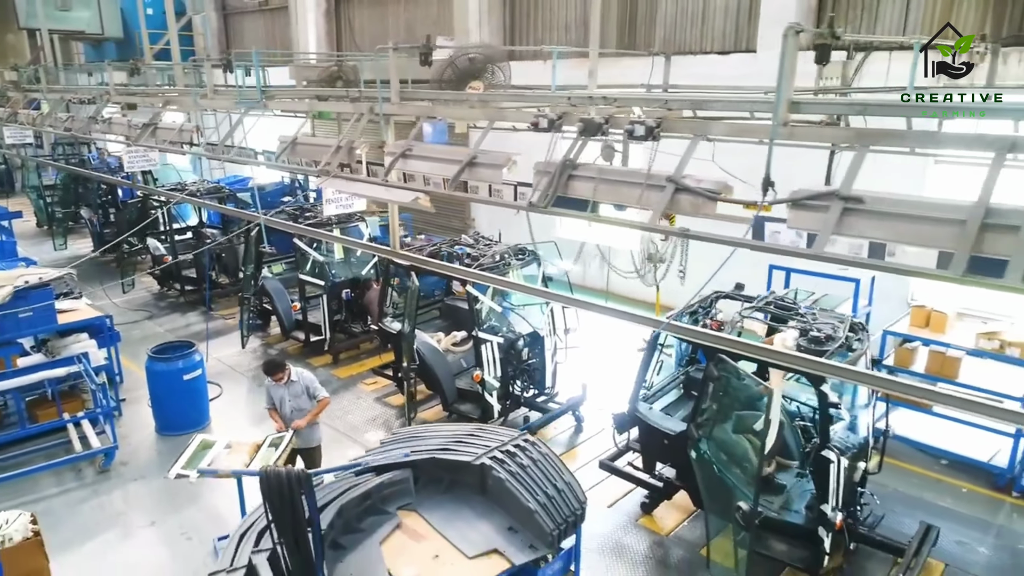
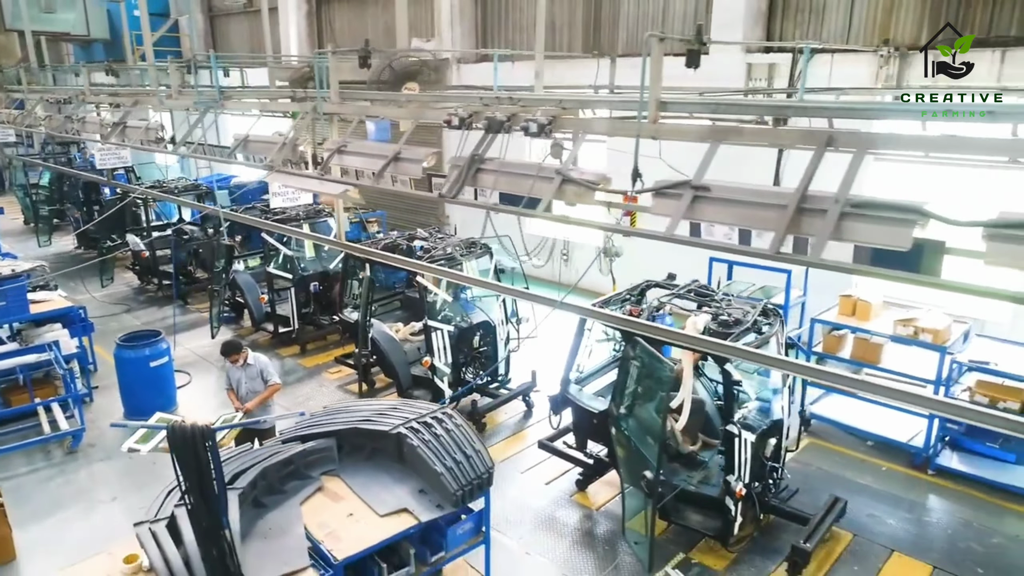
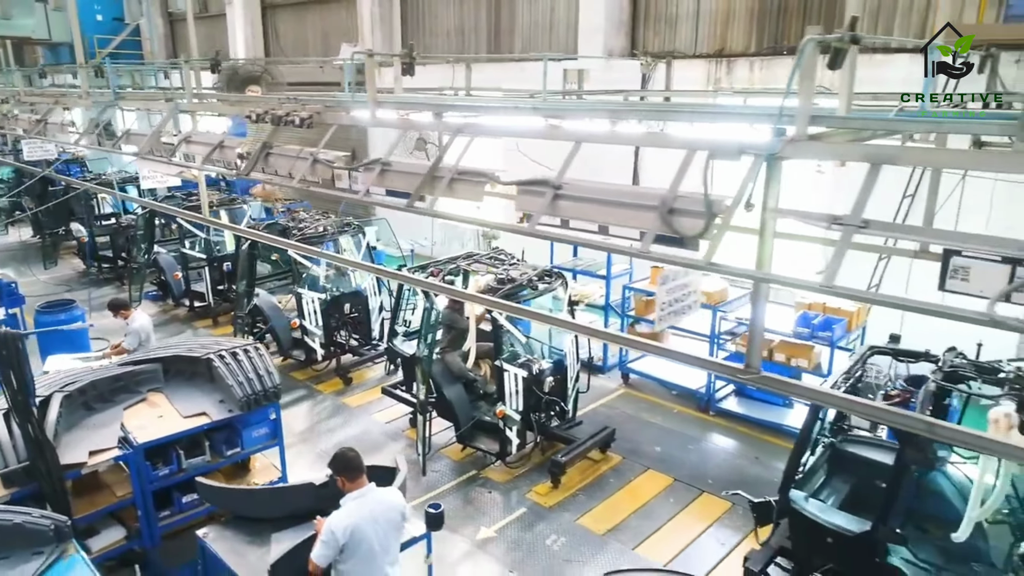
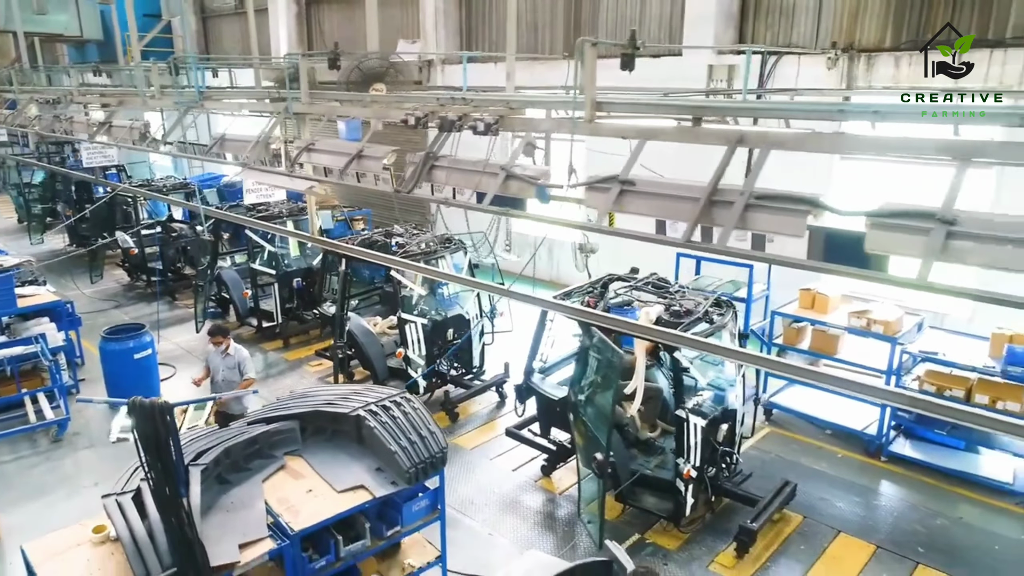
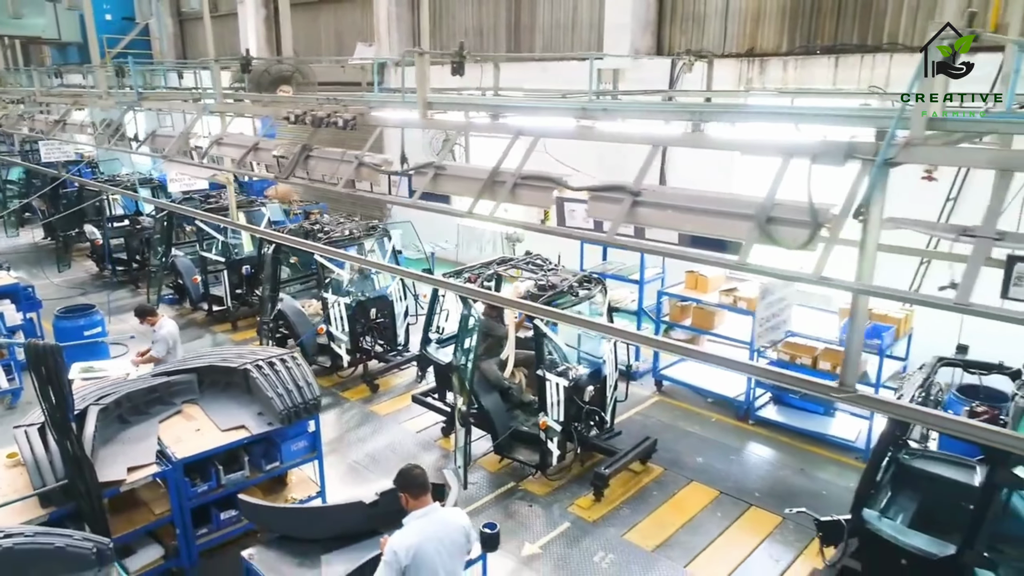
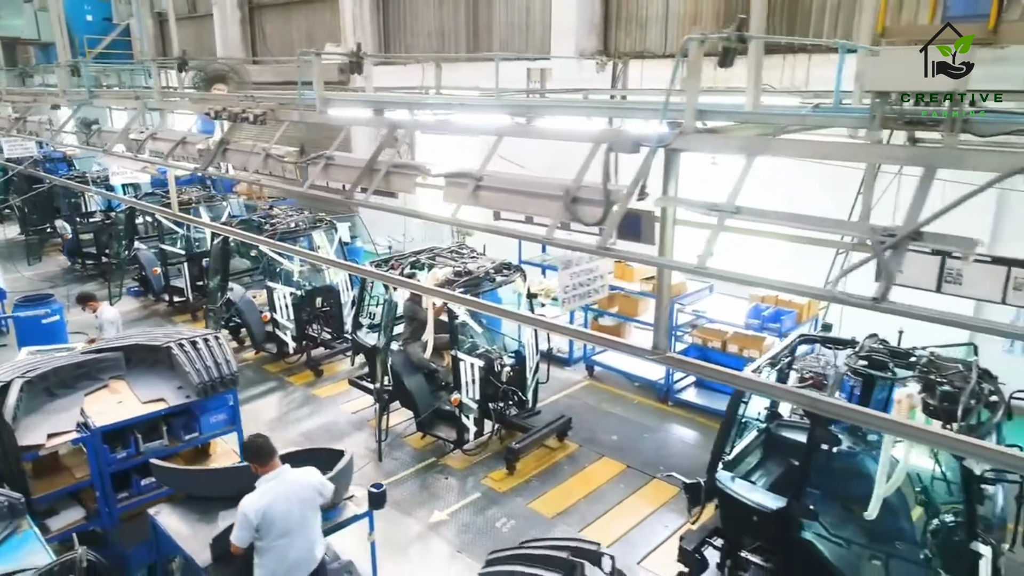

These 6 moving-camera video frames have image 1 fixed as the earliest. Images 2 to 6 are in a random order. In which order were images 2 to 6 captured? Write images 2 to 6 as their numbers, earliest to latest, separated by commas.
2, 4, 5, 3, 6
